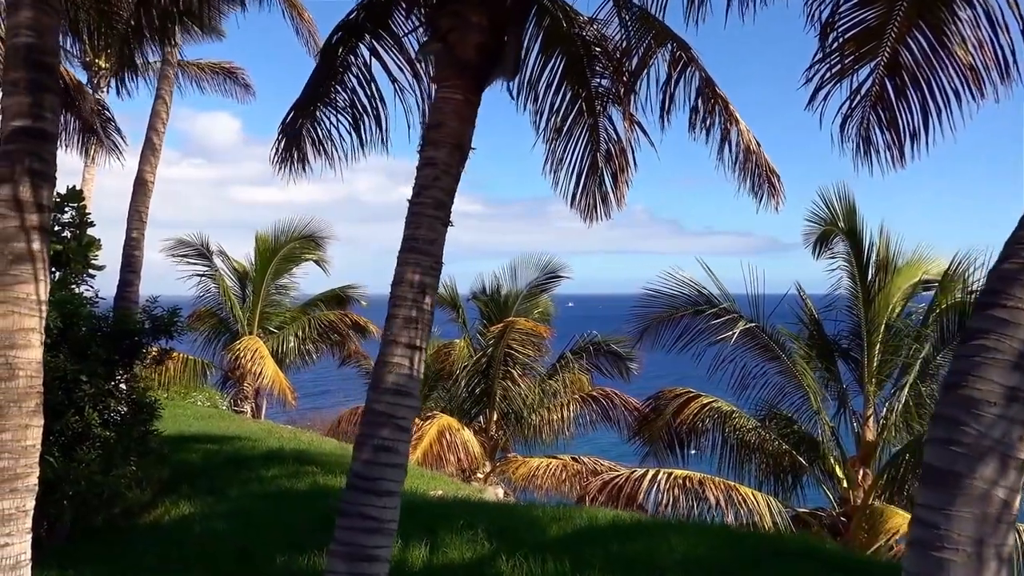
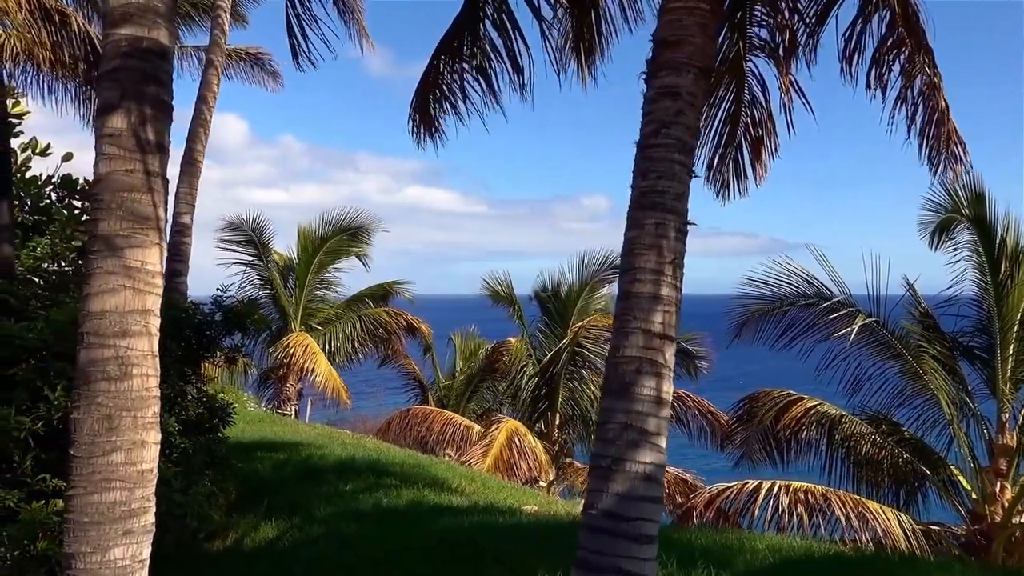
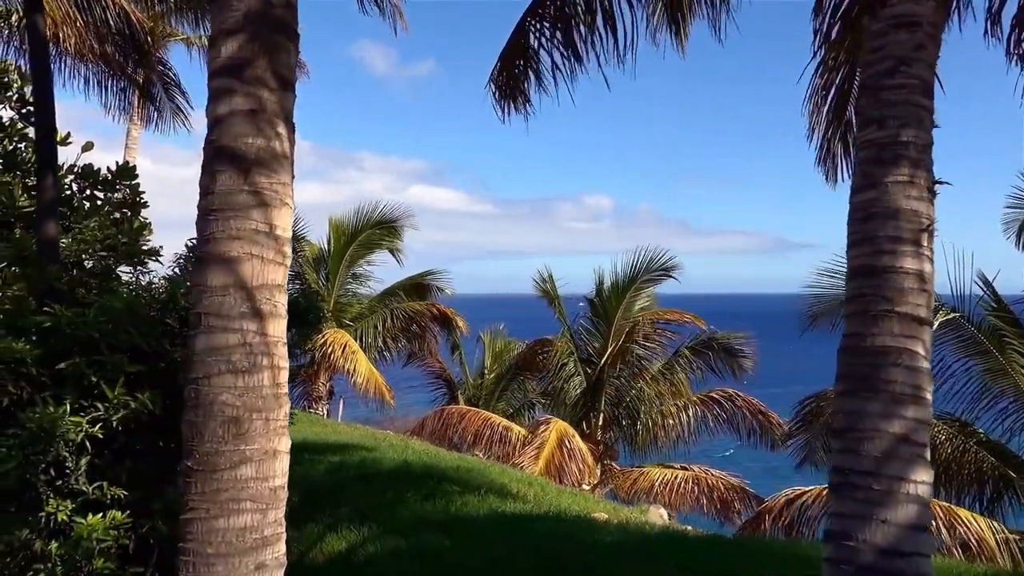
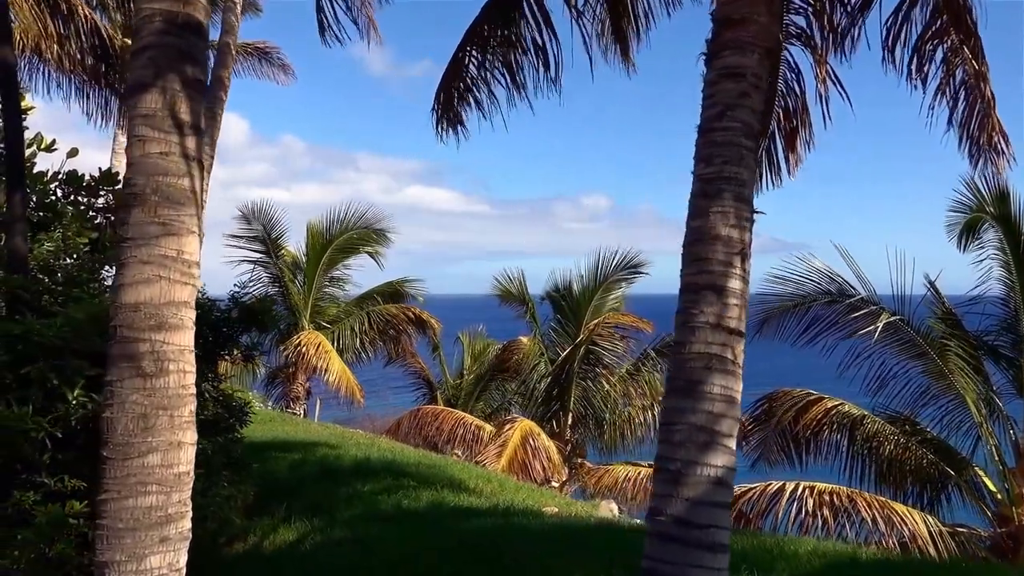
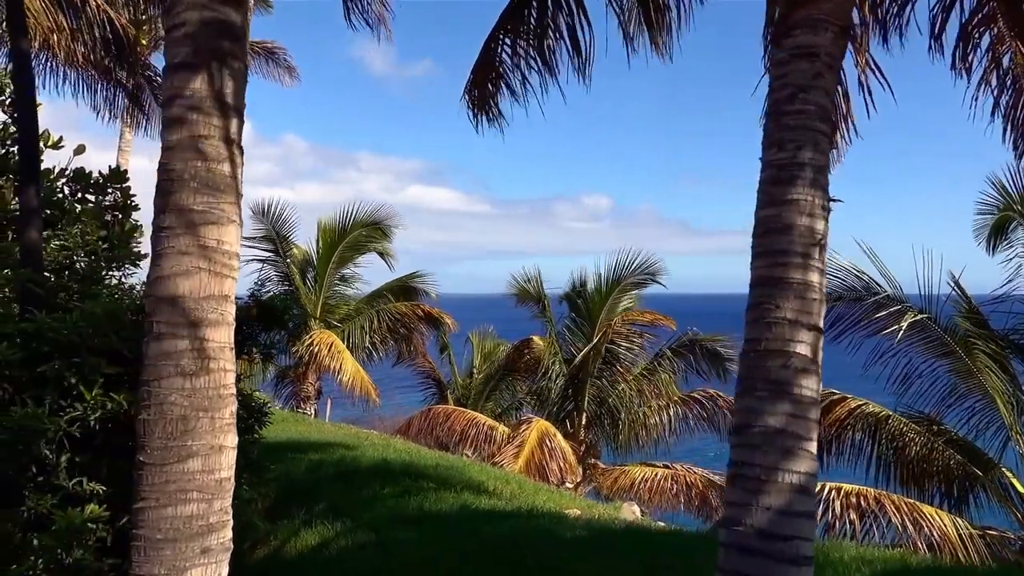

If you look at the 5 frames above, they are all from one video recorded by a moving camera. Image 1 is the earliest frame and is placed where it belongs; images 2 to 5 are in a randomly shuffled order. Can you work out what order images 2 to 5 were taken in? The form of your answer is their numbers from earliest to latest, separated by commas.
2, 4, 5, 3
